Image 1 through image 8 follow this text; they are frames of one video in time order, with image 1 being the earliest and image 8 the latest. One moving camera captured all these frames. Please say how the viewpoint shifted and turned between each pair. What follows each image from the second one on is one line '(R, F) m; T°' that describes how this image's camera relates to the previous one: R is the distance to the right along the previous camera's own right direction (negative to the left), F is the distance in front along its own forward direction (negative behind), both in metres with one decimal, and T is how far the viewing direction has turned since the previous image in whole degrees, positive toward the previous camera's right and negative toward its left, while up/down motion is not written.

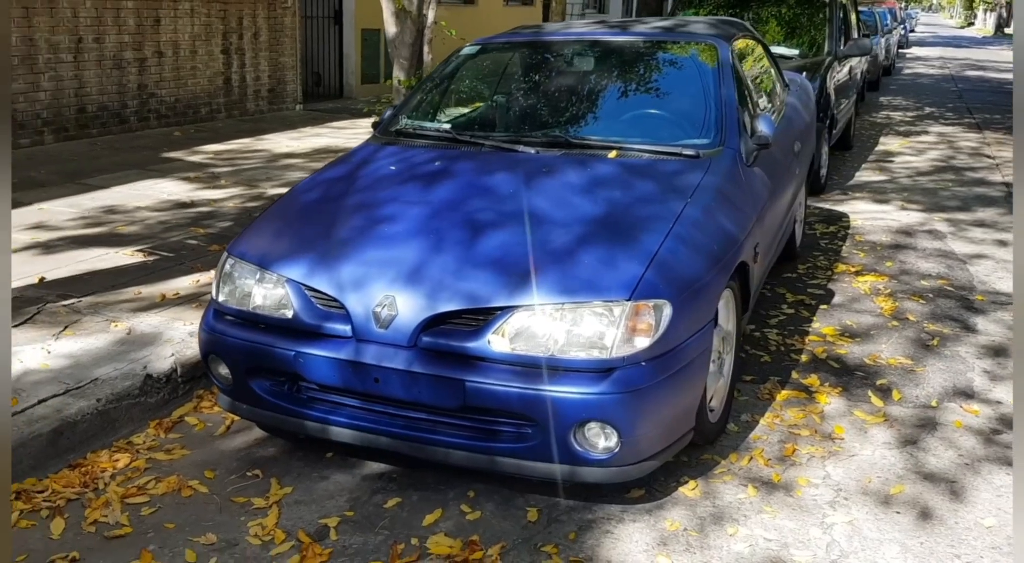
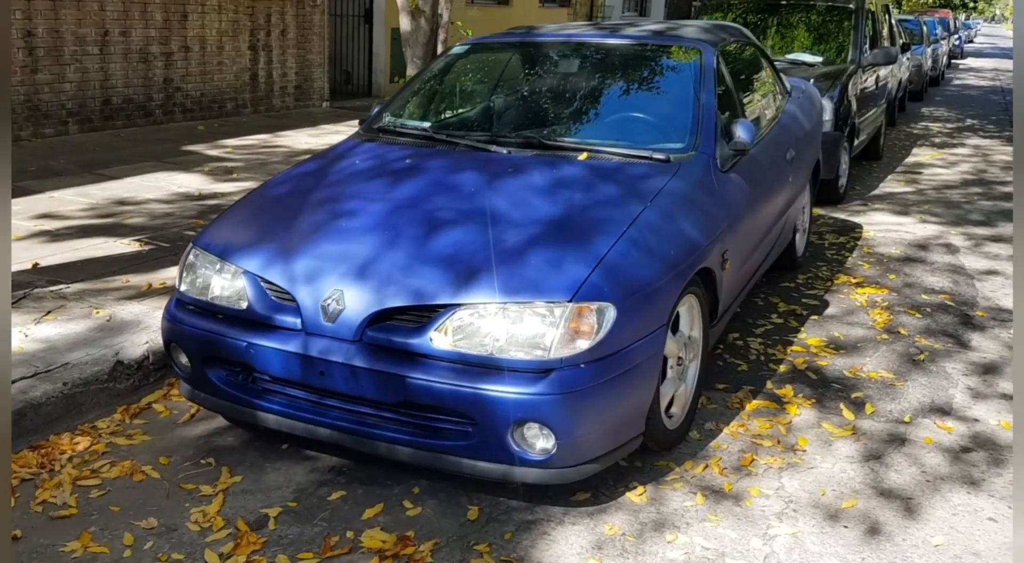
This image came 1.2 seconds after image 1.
(+0.3, 0.0) m; -3°
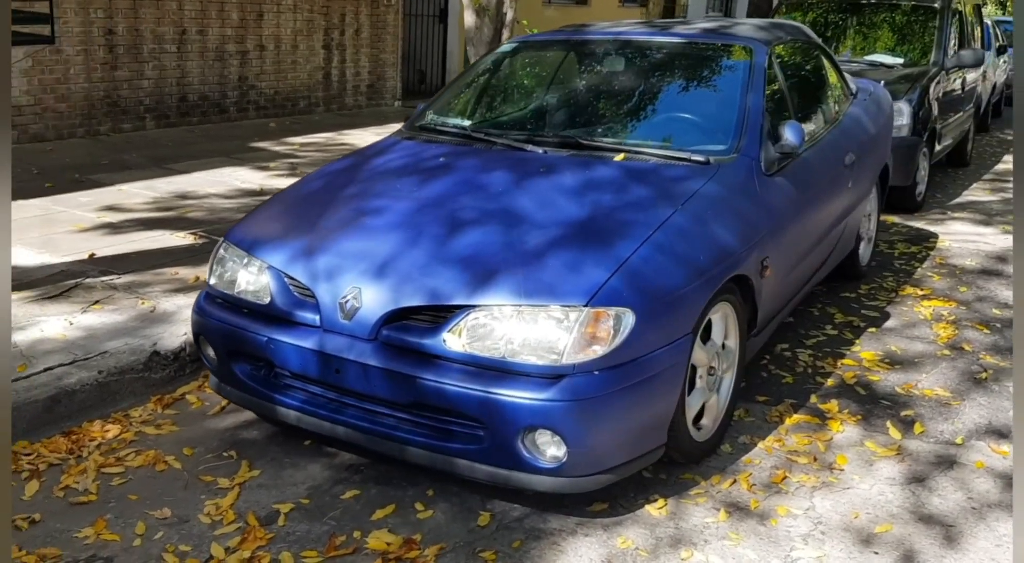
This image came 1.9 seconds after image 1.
(+0.2, +0.1) m; -5°
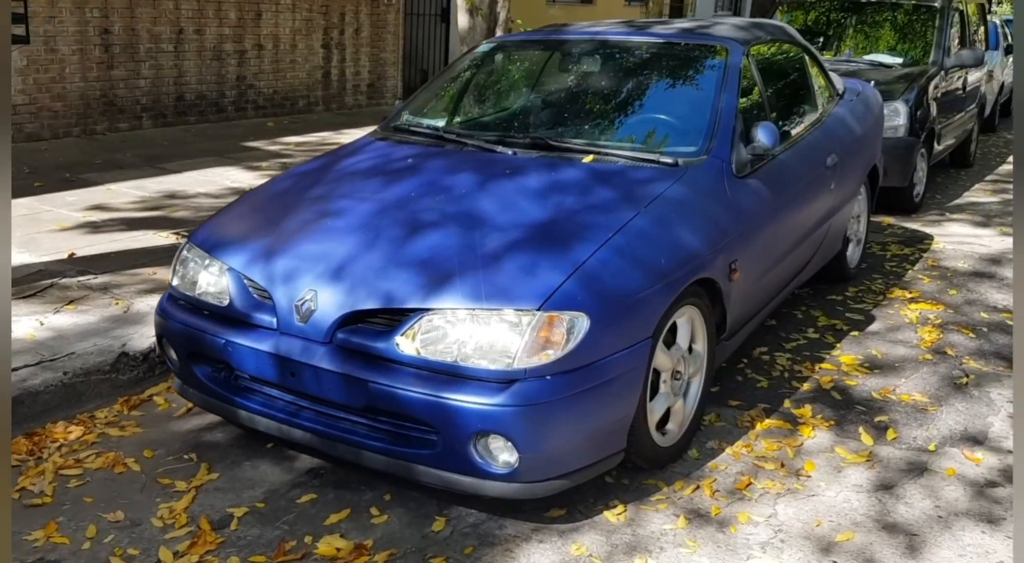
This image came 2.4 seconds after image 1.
(+0.2, 0.0) m; -1°
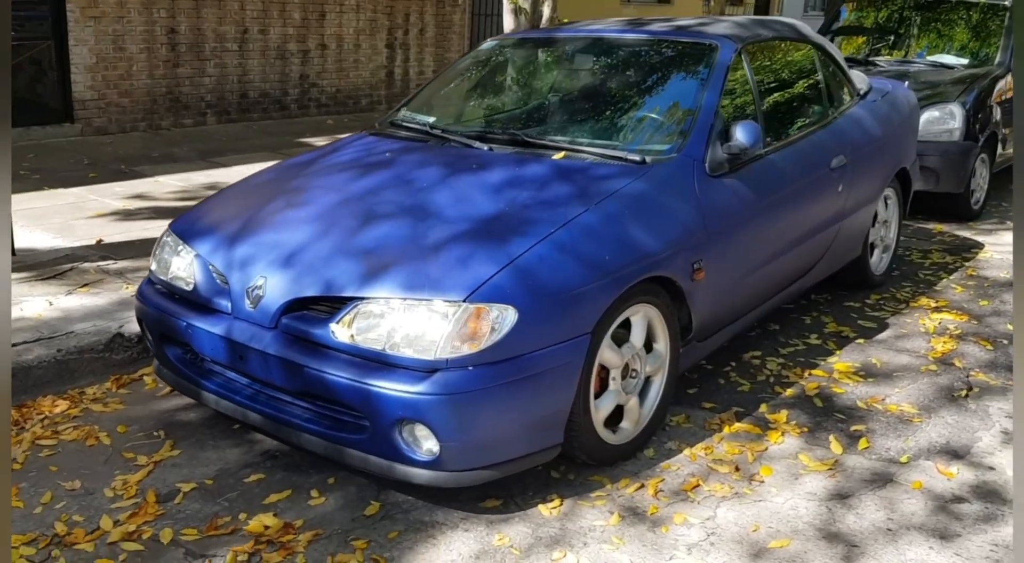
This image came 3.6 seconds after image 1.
(+0.5, 0.0) m; -6°
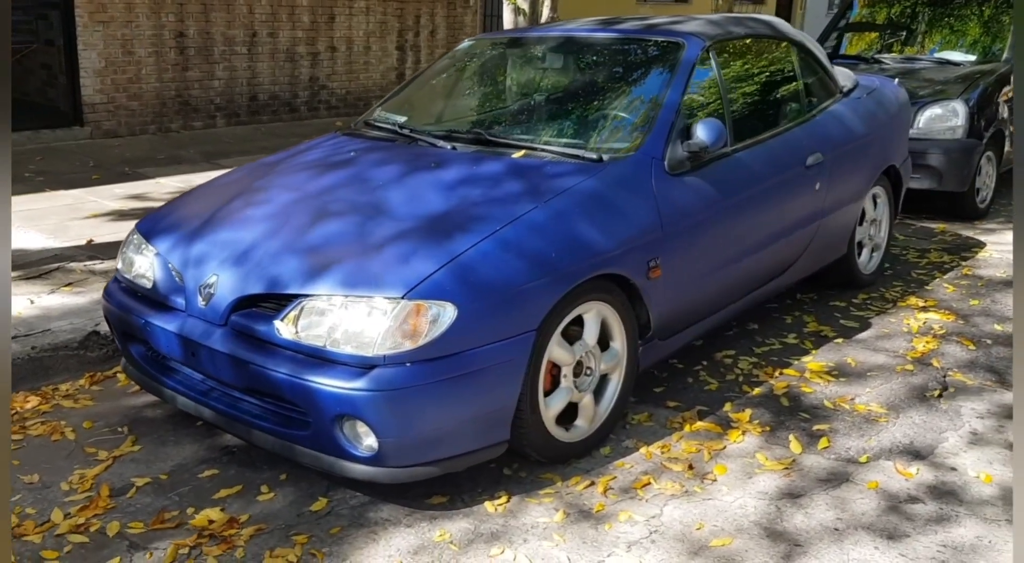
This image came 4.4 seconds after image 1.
(+0.3, 0.0) m; -2°
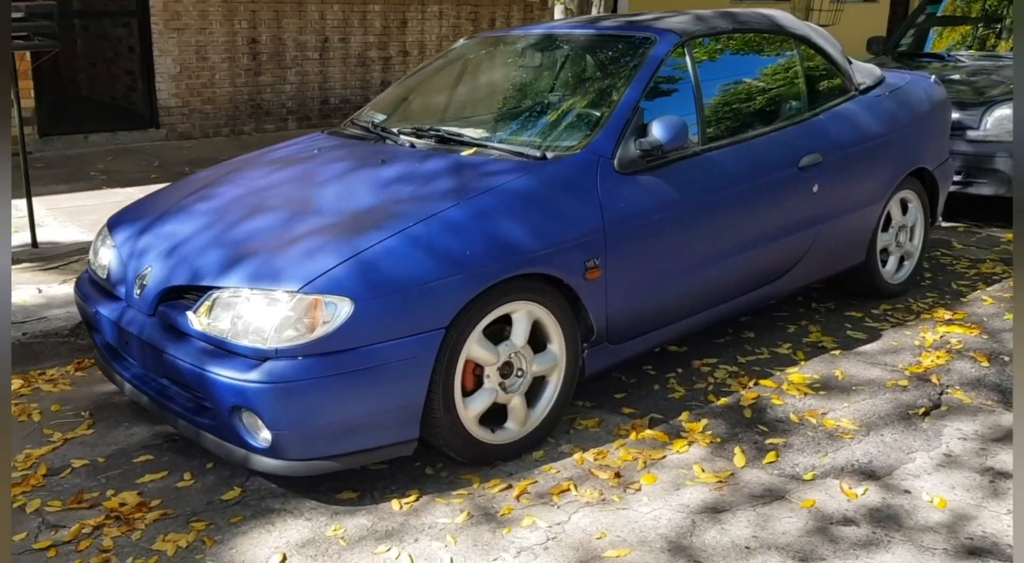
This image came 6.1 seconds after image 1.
(+0.7, +0.1) m; -8°
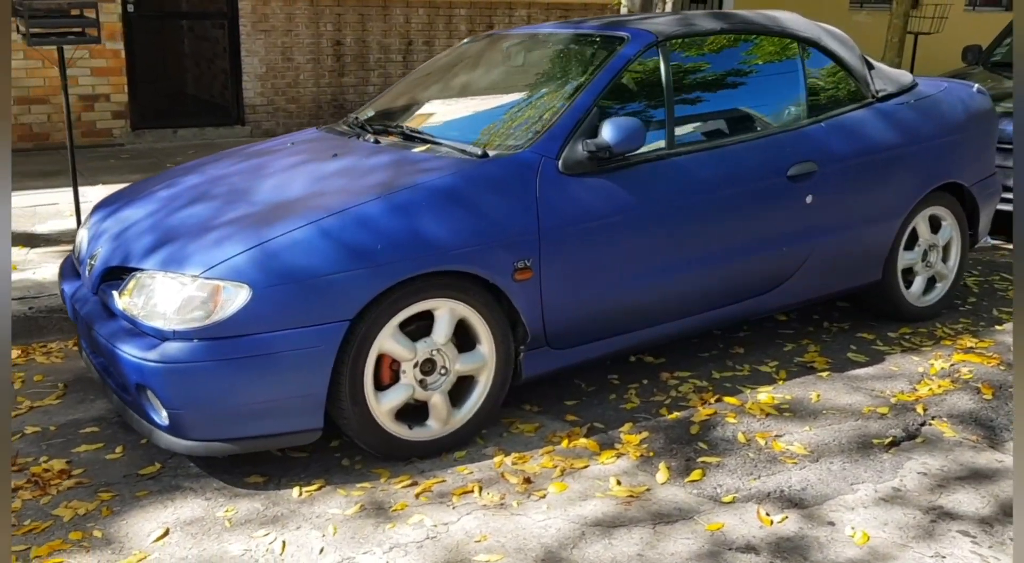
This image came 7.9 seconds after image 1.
(+0.8, +0.1) m; -8°
